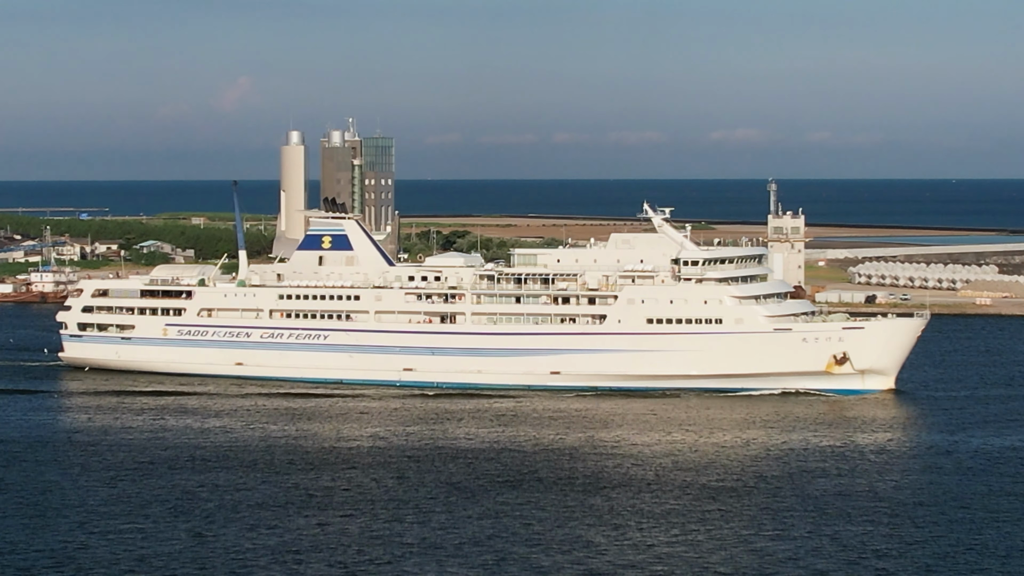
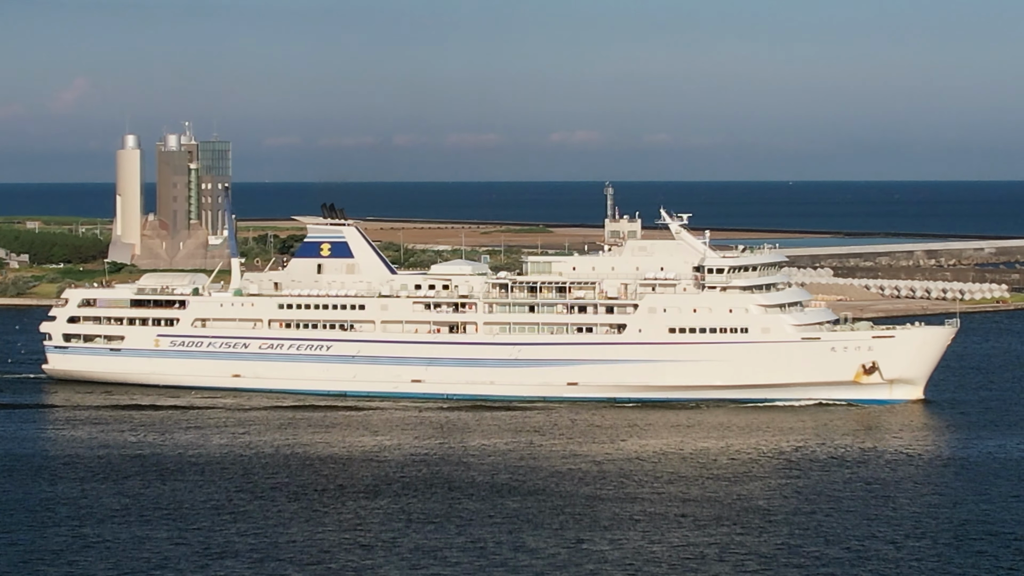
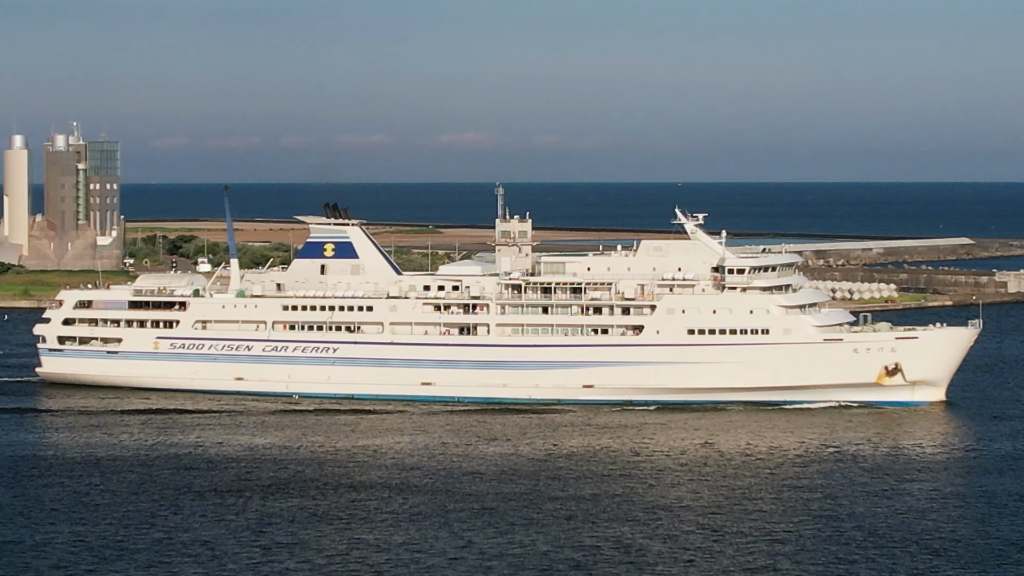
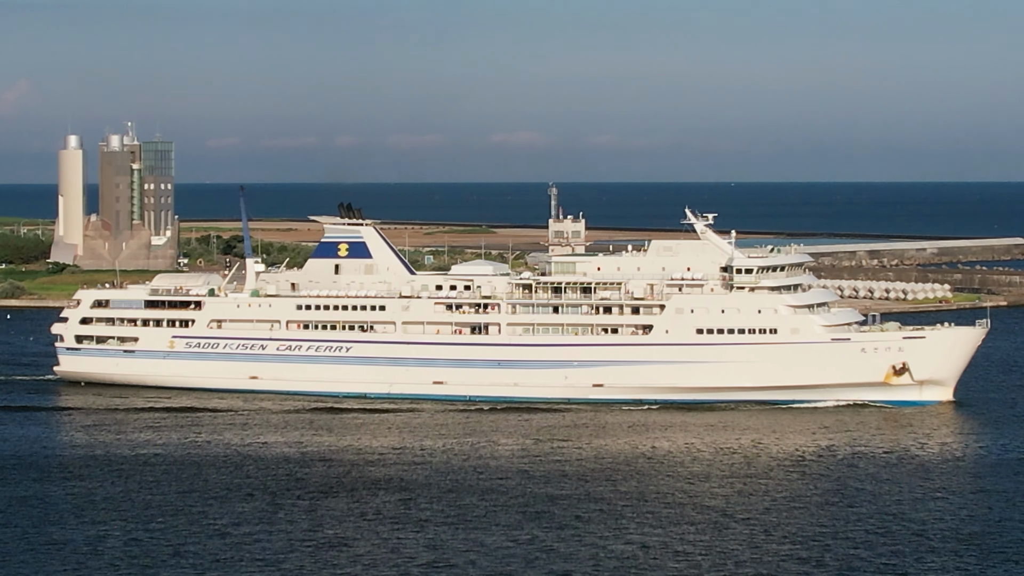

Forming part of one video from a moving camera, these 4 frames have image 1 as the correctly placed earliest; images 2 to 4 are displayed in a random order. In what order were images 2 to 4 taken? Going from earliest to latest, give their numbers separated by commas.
2, 4, 3
